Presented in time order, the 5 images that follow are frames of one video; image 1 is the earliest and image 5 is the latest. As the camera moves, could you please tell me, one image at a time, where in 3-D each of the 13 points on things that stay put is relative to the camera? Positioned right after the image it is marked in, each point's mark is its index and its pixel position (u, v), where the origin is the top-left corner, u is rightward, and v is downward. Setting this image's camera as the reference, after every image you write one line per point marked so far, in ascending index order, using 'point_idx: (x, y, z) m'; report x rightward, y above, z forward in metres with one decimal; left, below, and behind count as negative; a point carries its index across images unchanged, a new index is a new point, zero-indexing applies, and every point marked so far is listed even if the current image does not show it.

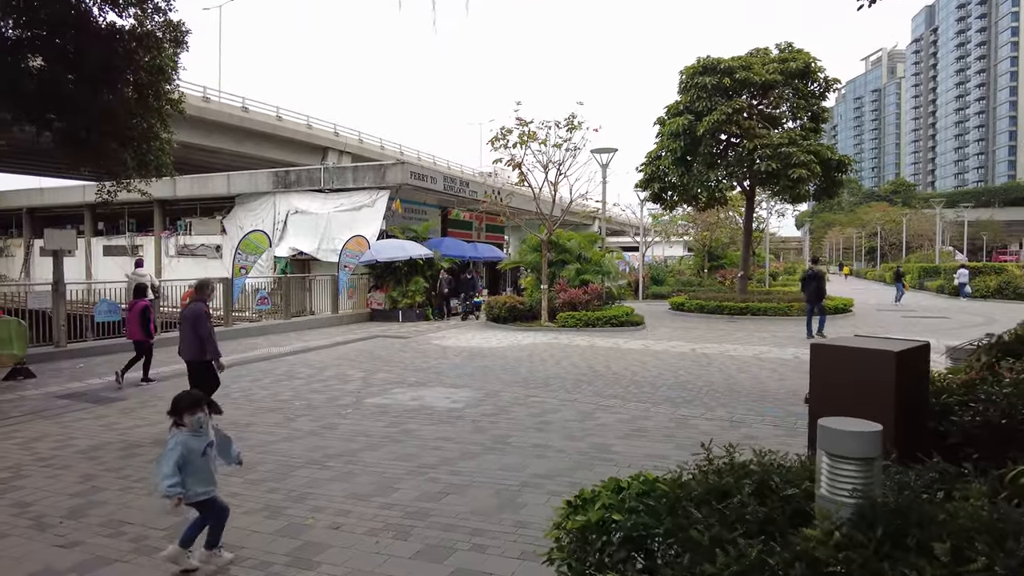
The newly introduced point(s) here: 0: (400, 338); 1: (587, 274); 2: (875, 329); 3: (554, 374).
0: (-2.4, -1.1, +14.5) m
1: (+1.9, +0.4, +17.1) m
2: (+8.4, -1.0, +15.3) m
3: (+0.6, -1.2, +9.5) m
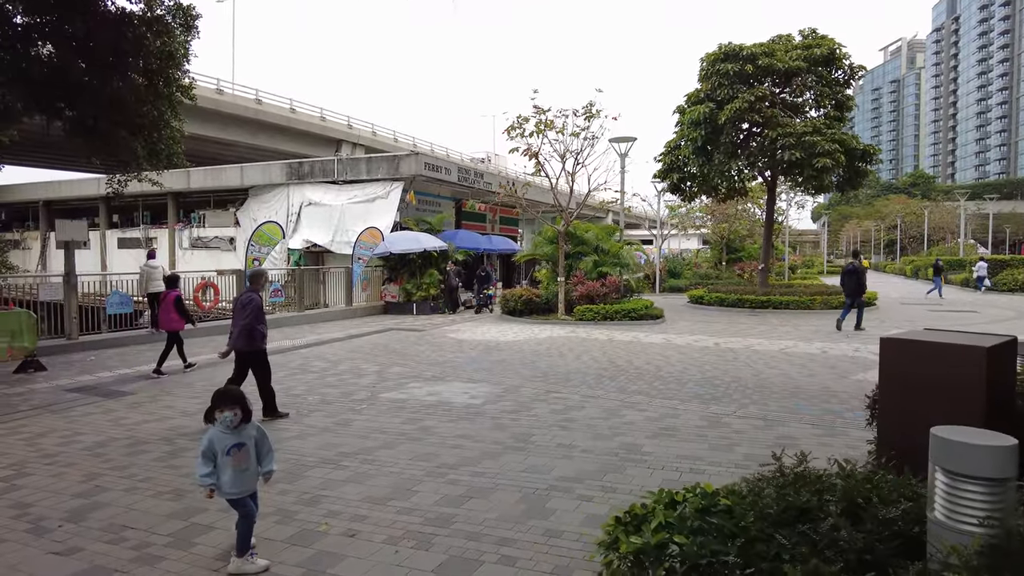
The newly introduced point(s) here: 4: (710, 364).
0: (-2.1, -0.9, +14.2) m
1: (+2.4, +0.5, +16.7) m
2: (+8.8, -0.8, +14.8) m
3: (+0.9, -1.1, +9.2) m
4: (+2.8, -1.1, +9.4) m
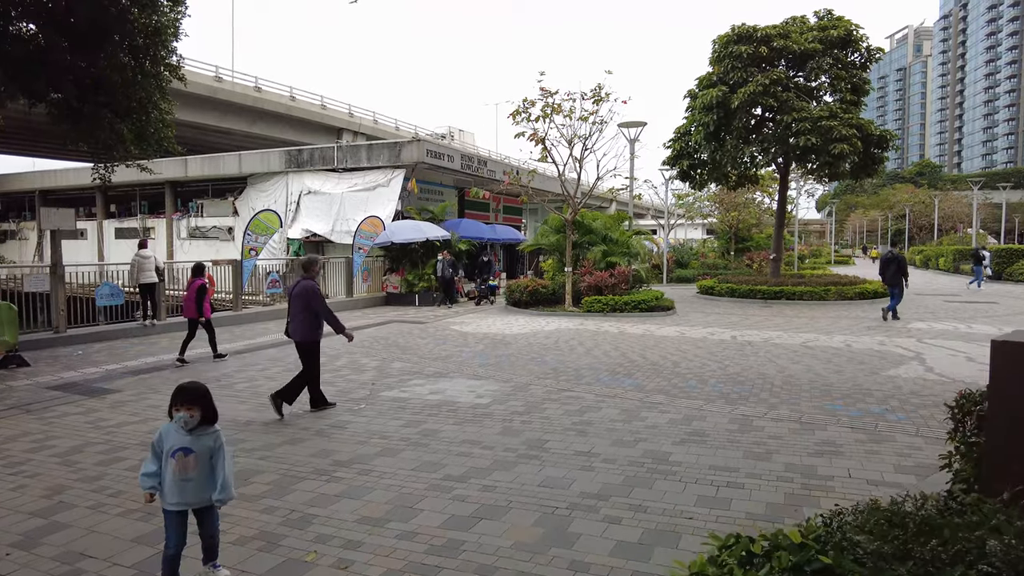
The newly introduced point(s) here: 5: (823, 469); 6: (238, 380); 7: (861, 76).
0: (-2.0, -0.7, +13.7) m
1: (+2.5, +0.8, +16.2) m
2: (+8.9, -0.6, +14.3) m
3: (+1.0, -1.0, +8.6) m
4: (+2.9, -0.9, +8.9) m
5: (+2.0, -1.2, +4.3) m
6: (-3.5, -1.2, +8.3) m
7: (+9.4, +5.7, +17.9) m
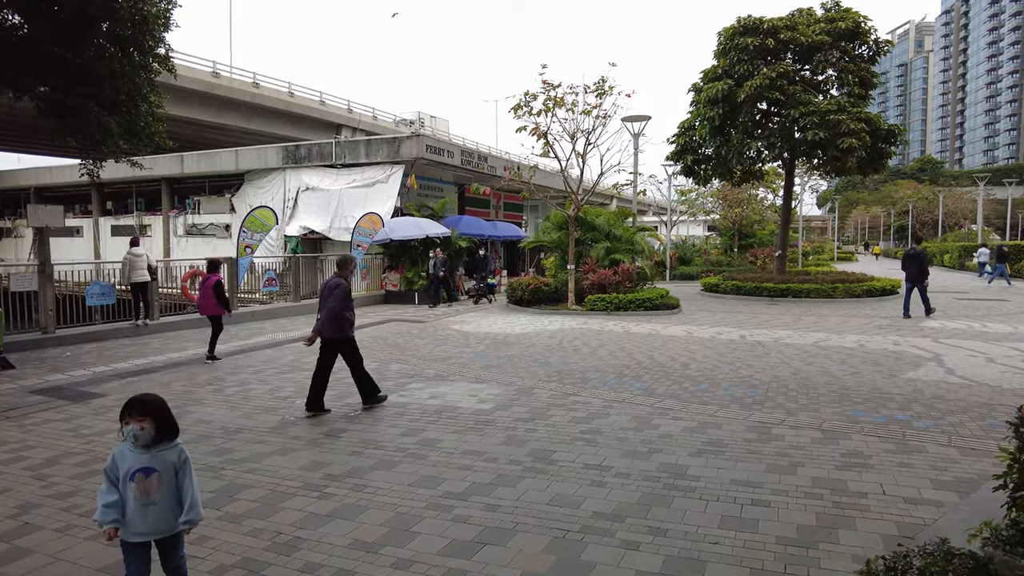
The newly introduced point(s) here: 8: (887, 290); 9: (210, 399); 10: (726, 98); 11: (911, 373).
0: (-1.9, -0.7, +13.4) m
1: (+2.5, +0.8, +15.8) m
2: (+8.9, -0.5, +13.9) m
3: (+1.0, -1.0, +8.3) m
4: (+3.0, -0.9, +8.6) m
5: (+2.0, -1.2, +4.0) m
6: (-3.4, -1.2, +8.0) m
7: (+9.4, +5.8, +17.5) m
8: (+9.9, 0.0, +17.6) m
9: (-3.3, -1.2, +7.3) m
10: (+5.6, +5.0, +17.4) m
11: (+4.5, -1.0, +7.5) m
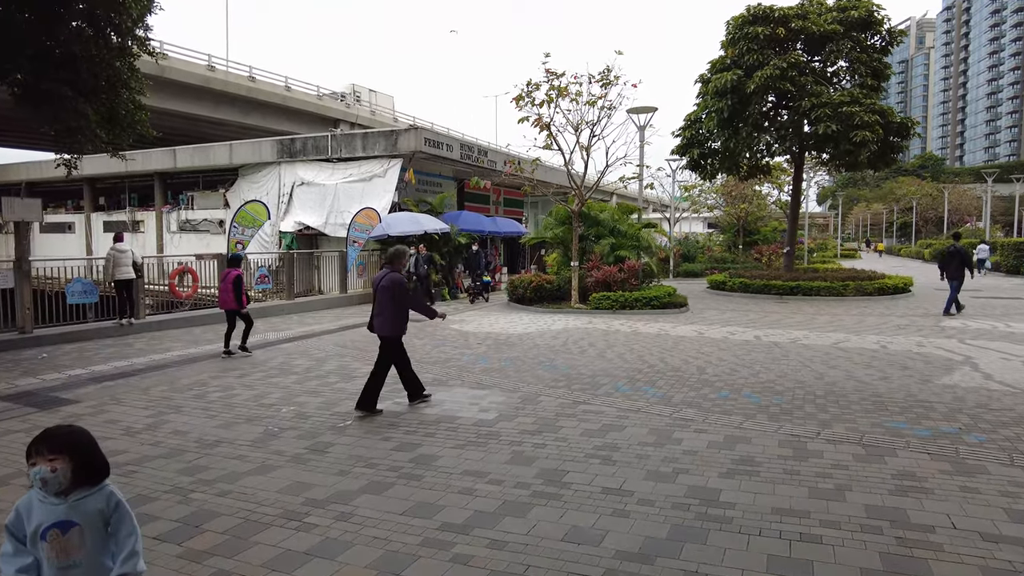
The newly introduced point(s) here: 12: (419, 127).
0: (-1.9, -0.7, +12.9) m
1: (+2.5, +0.9, +15.3) m
2: (+9.0, -0.5, +13.4) m
3: (+1.0, -1.0, +7.8) m
4: (+3.0, -0.9, +8.0) m
5: (+2.1, -1.2, +3.4) m
6: (-3.4, -1.1, +7.5) m
7: (+9.5, +5.8, +17.0) m
8: (+10.0, 0.0, +17.0) m
9: (-3.3, -1.2, +6.8) m
10: (+5.7, +5.1, +16.9) m
11: (+4.6, -1.0, +7.0) m
12: (-2.8, +4.8, +19.6) m
